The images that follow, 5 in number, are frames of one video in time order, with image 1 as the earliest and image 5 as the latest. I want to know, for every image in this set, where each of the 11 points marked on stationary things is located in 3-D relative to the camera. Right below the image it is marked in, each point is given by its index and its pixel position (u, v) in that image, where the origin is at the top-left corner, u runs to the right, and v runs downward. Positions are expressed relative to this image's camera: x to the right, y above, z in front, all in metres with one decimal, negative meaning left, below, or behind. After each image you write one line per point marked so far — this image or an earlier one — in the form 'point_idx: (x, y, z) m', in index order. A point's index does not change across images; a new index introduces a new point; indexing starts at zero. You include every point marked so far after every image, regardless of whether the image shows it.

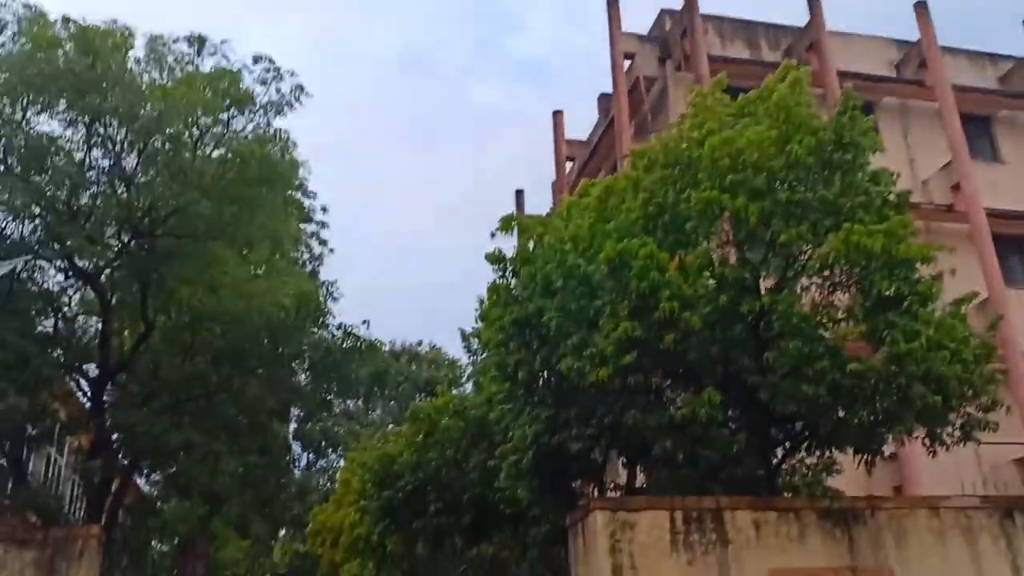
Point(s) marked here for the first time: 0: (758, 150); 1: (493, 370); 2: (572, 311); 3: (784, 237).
0: (+3.1, +1.8, +10.6) m
1: (-0.3, -1.2, +12.3) m
2: (+0.8, -0.3, +10.9) m
3: (+3.3, +0.6, +10.1) m
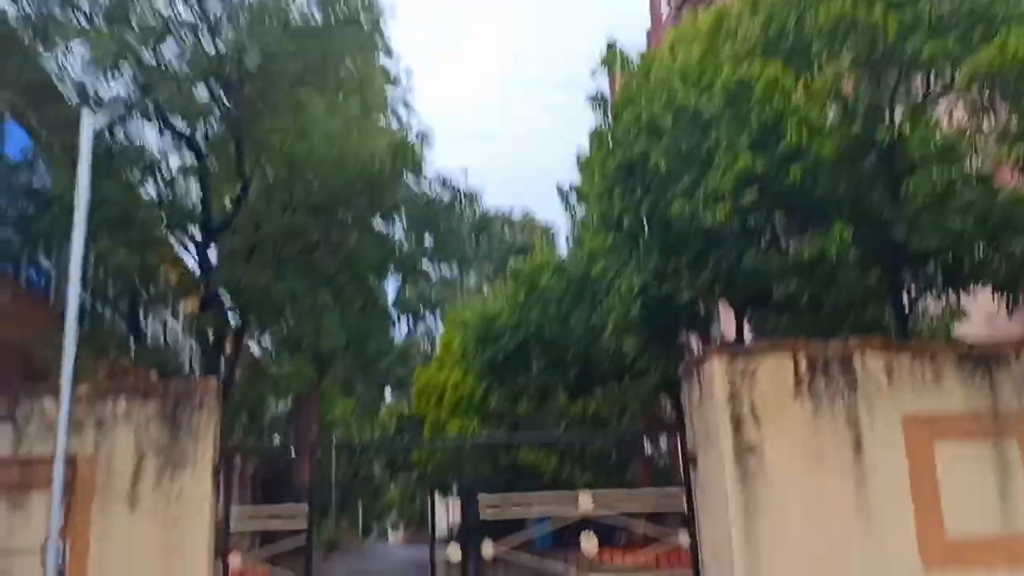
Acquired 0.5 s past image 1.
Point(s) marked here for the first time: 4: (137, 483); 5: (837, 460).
0: (+4.2, +3.7, +9.2) m
1: (+1.2, +1.0, +11.7) m
2: (+2.1, +1.7, +10.1) m
3: (+4.4, +2.5, +8.9) m
4: (-3.7, -1.9, +8.2) m
5: (+3.5, -1.8, +8.9) m
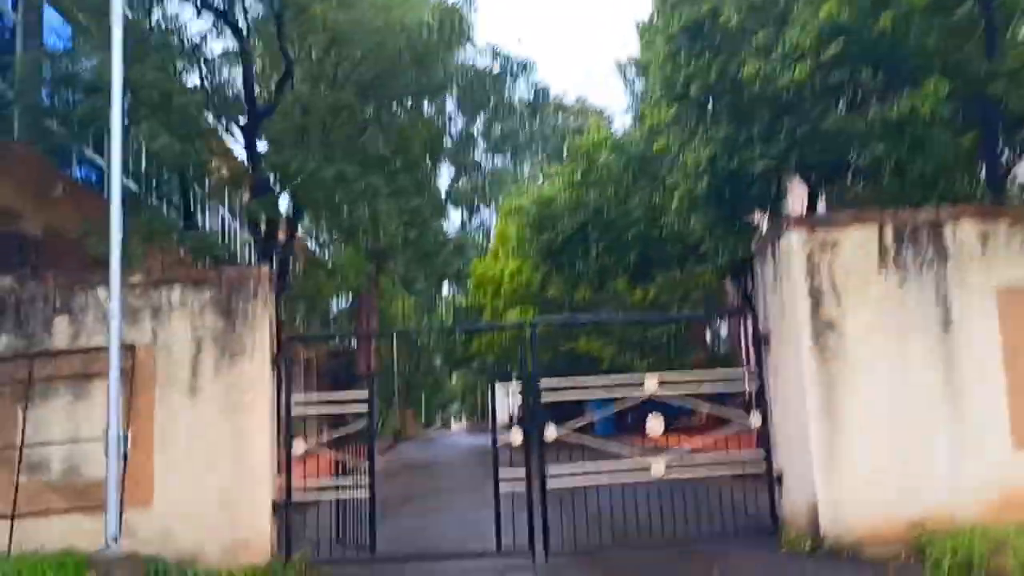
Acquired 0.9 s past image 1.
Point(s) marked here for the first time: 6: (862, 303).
0: (+4.7, +5.1, +7.9) m
1: (+1.9, +2.6, +10.9) m
2: (+2.7, +3.1, +9.2) m
3: (+4.9, +3.9, +7.7) m
4: (-3.0, -0.8, +8.1) m
5: (+4.1, -0.5, +8.3) m
6: (+3.5, -0.1, +8.4) m
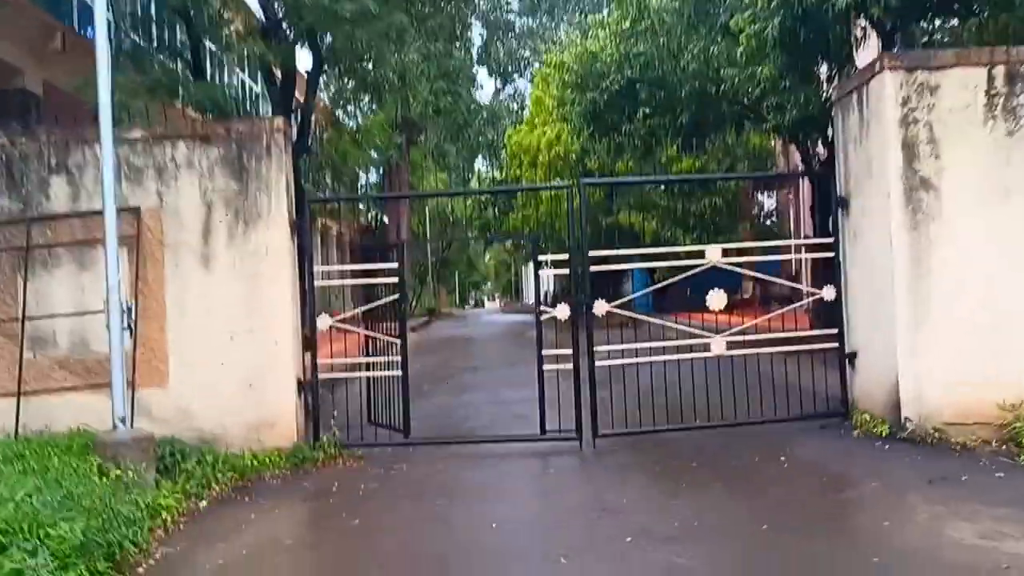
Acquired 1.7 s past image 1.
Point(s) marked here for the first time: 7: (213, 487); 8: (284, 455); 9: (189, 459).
0: (+5.1, +6.2, +5.9) m
1: (+2.4, +4.2, +9.4) m
2: (+3.1, +4.5, +7.6) m
3: (+5.3, +5.0, +5.9) m
4: (-2.6, +0.4, +7.3) m
5: (+4.5, +0.8, +7.2) m
6: (+3.9, +1.1, +7.2) m
7: (-2.2, -1.5, +6.2) m
8: (-1.9, -1.4, +7.1) m
9: (-2.5, -1.3, +6.4) m
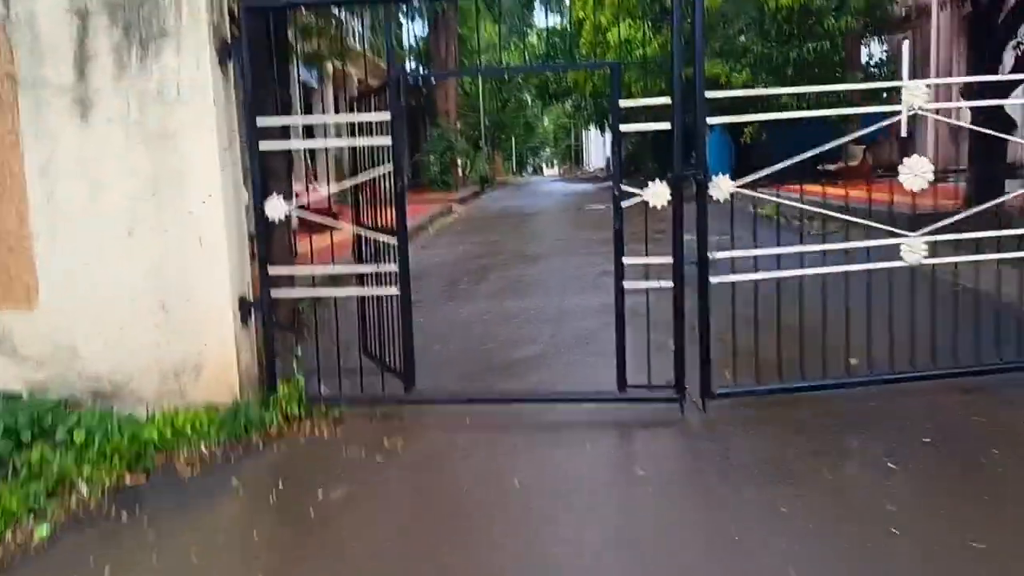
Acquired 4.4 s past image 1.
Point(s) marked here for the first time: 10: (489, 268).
0: (+5.3, +6.6, +1.7) m
1: (+2.9, +5.2, +5.6) m
2: (+3.5, +5.2, +3.8) m
3: (+5.5, +5.4, +1.9) m
4: (-2.3, +1.2, +4.5) m
5: (+4.8, +1.4, +3.8) m
6: (+4.2, +1.8, +3.8) m
7: (-2.0, -0.9, +3.7) m
8: (-1.6, -0.7, +4.5) m
9: (-2.2, -0.7, +3.9) m
10: (-0.3, +0.3, +10.4) m
